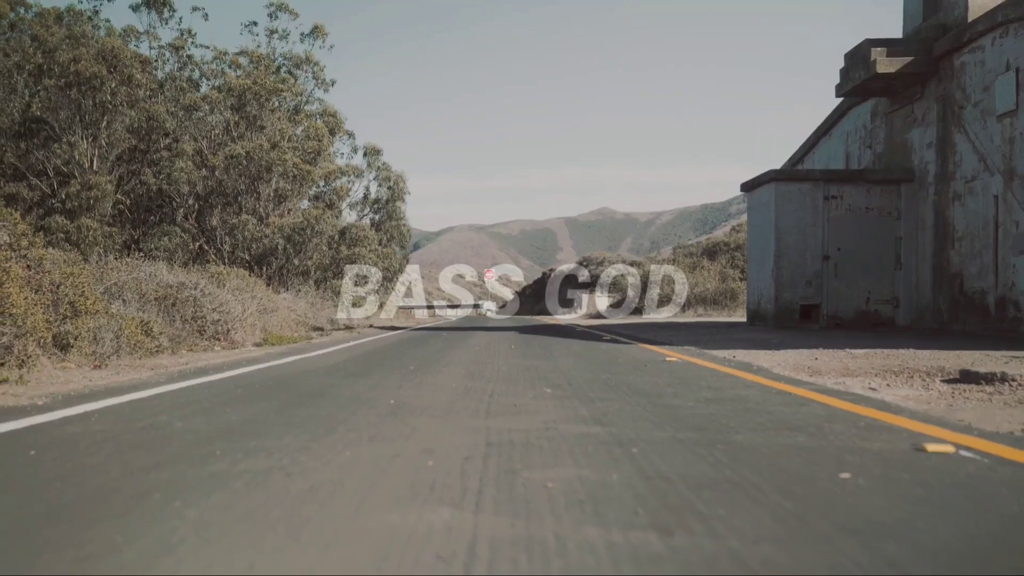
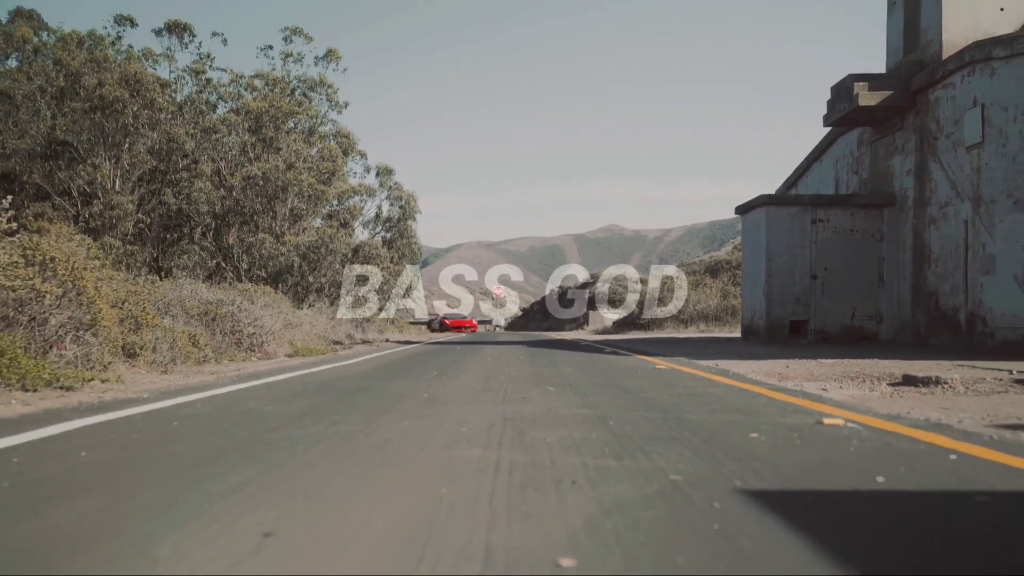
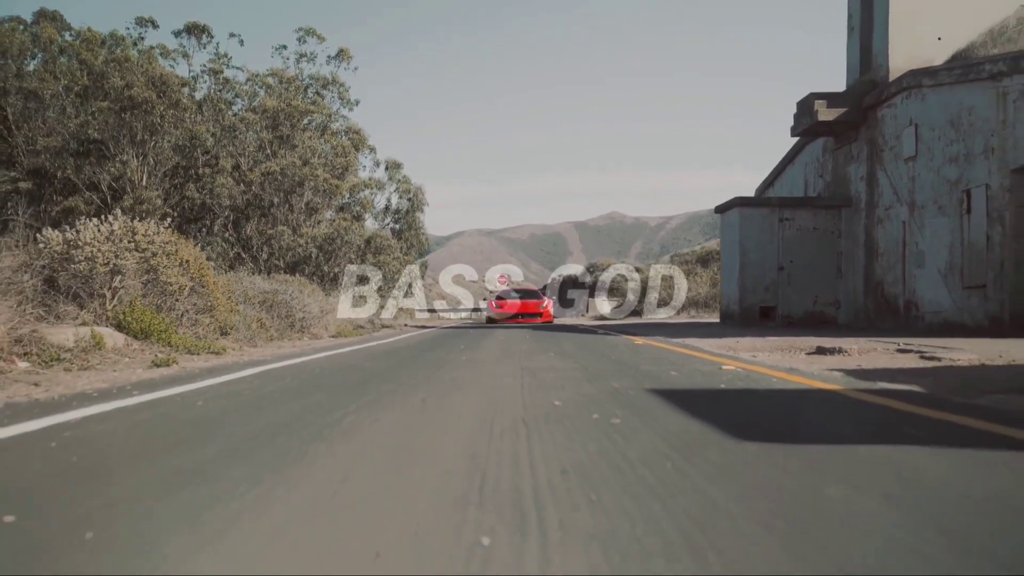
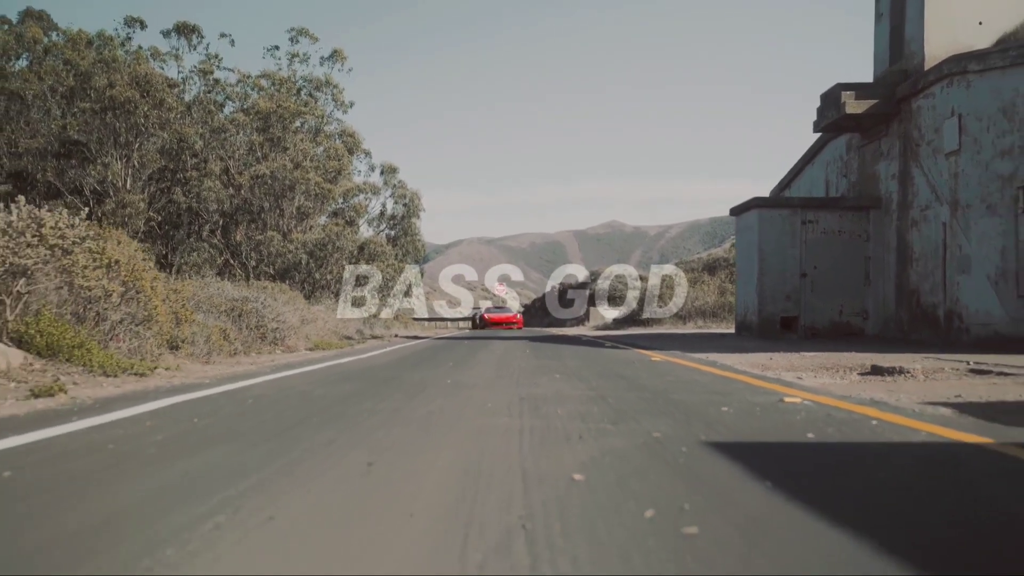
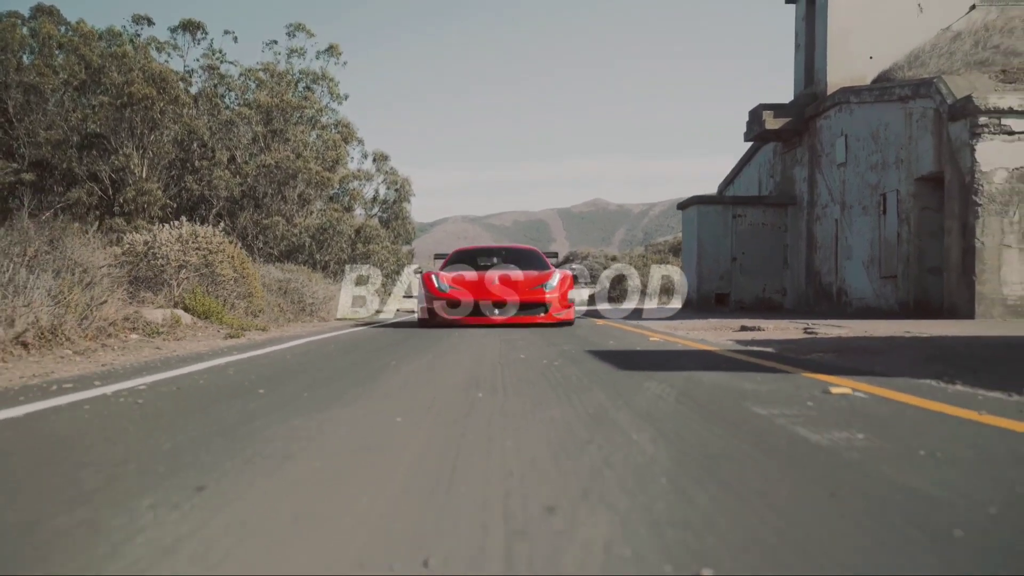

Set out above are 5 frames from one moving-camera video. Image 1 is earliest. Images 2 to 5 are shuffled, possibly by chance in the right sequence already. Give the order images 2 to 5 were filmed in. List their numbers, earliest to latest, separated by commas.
2, 4, 3, 5
